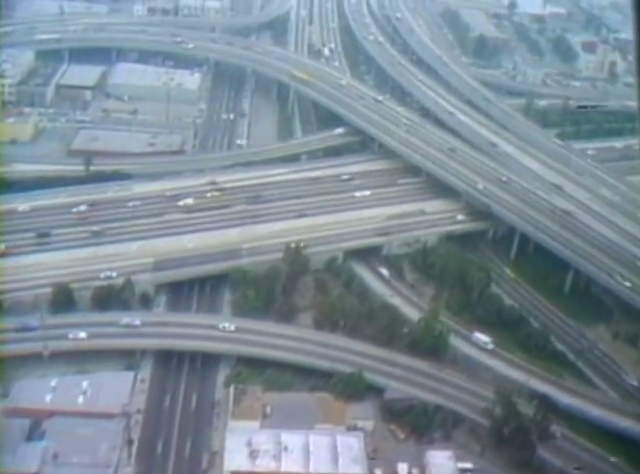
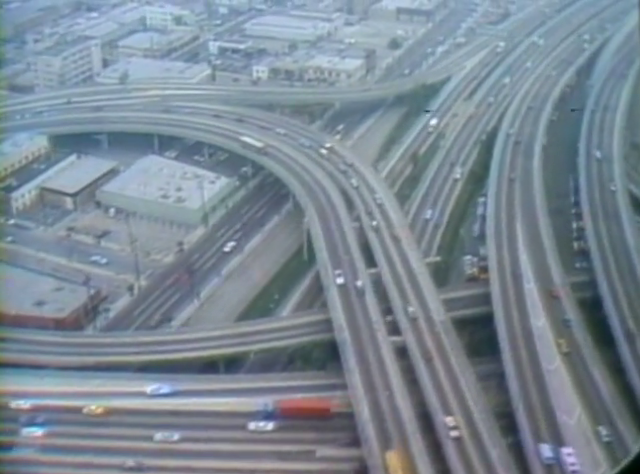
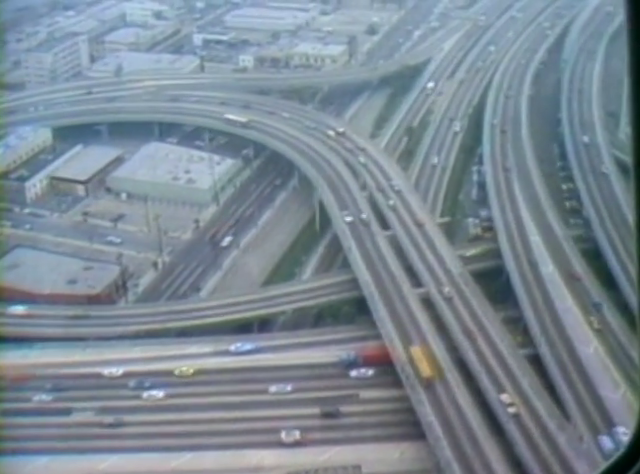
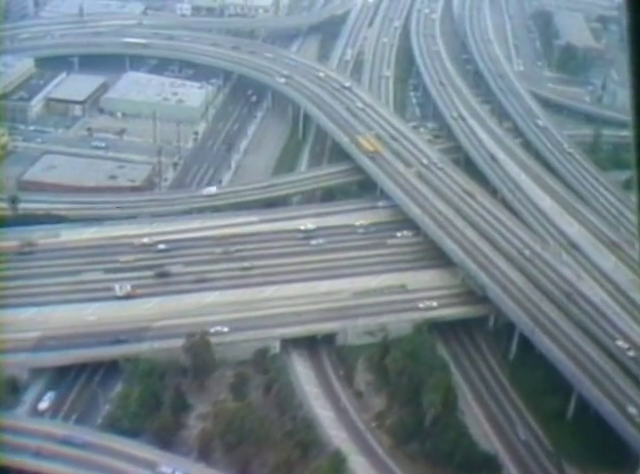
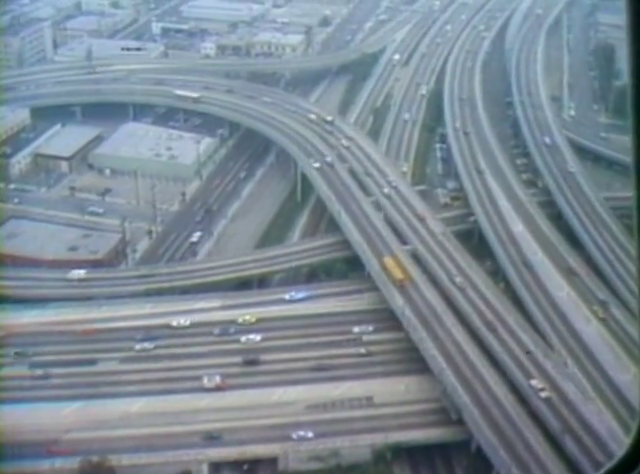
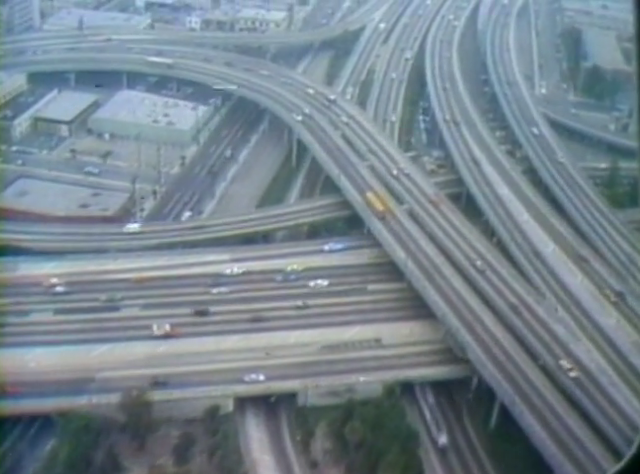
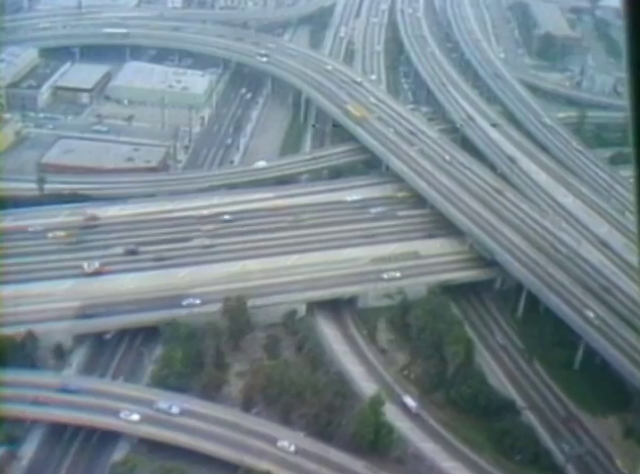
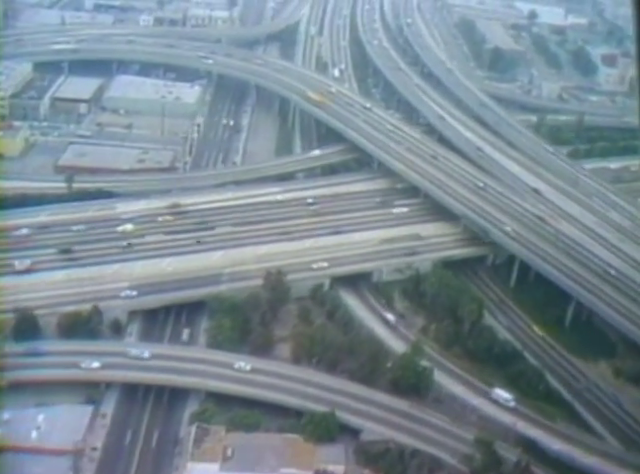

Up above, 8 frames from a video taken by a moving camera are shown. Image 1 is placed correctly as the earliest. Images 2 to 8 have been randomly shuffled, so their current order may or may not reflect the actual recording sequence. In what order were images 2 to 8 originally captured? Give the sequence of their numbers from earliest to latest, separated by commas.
8, 7, 4, 6, 5, 3, 2
